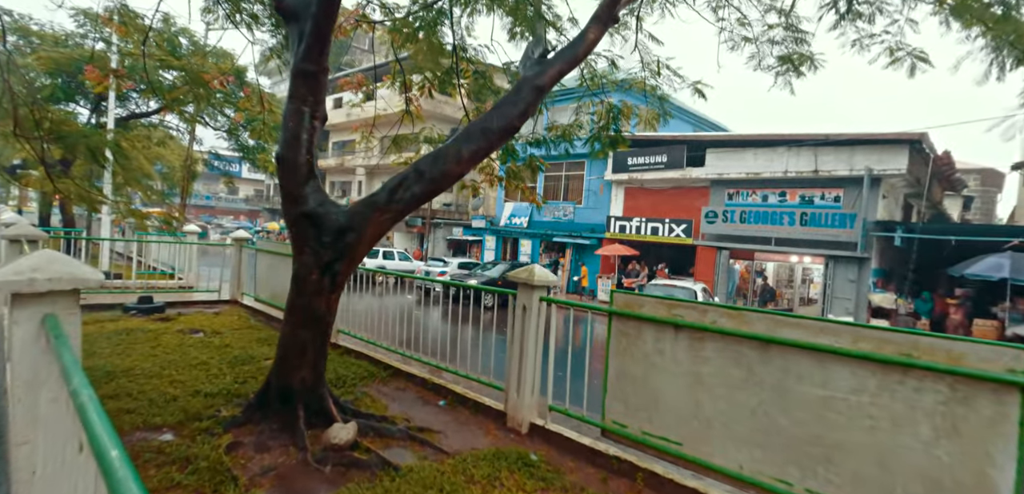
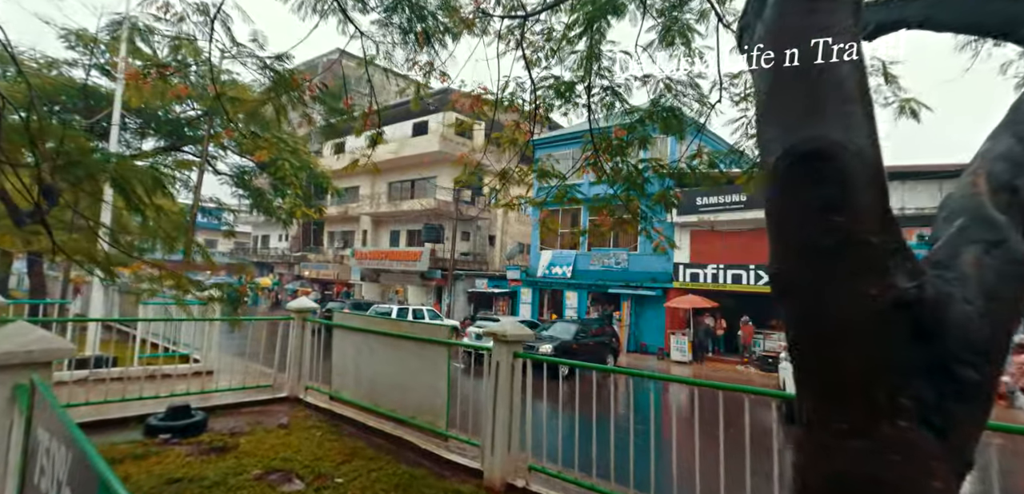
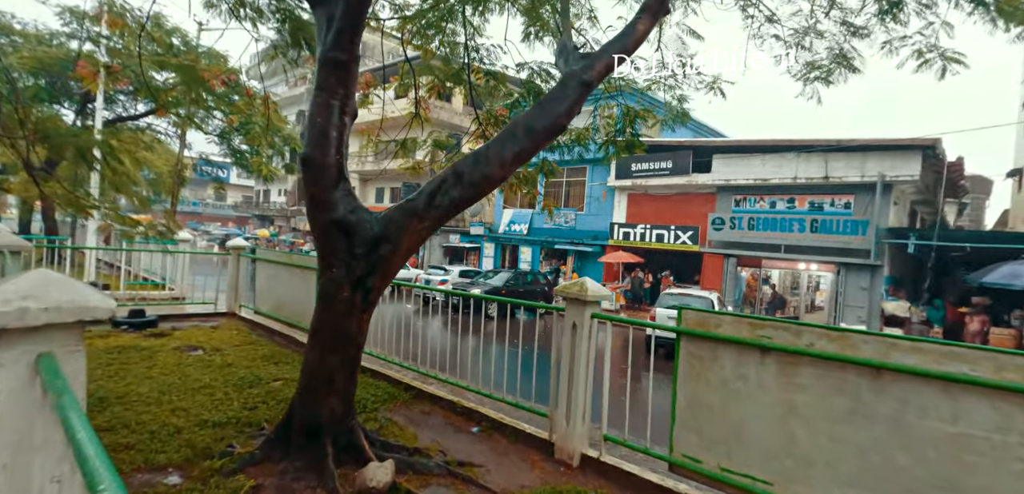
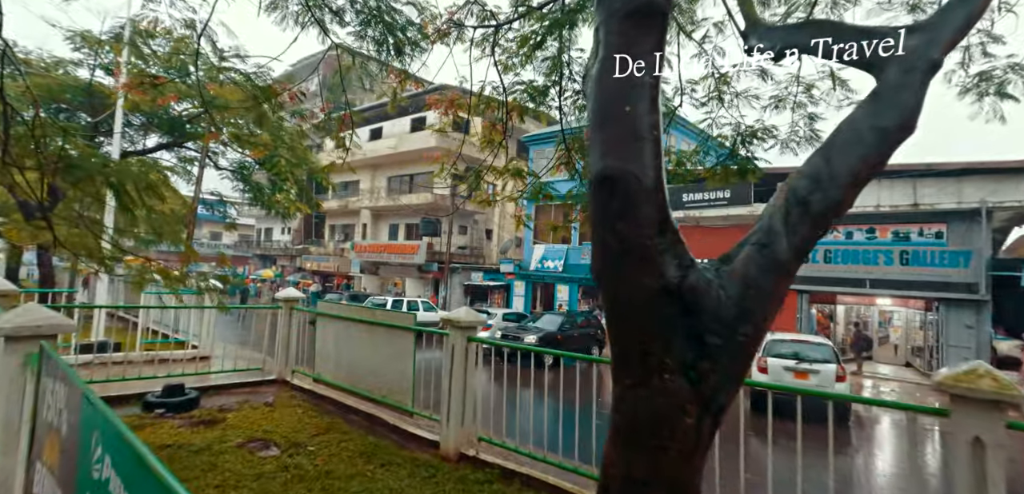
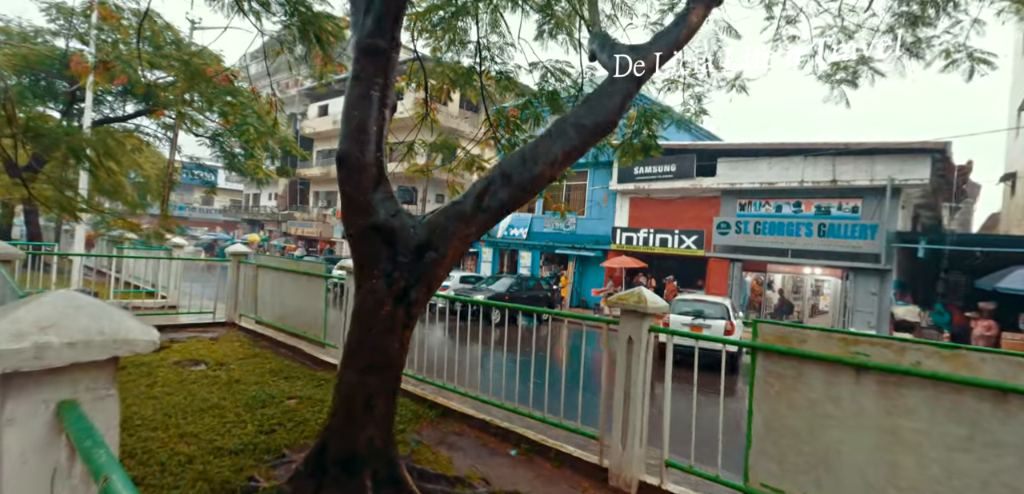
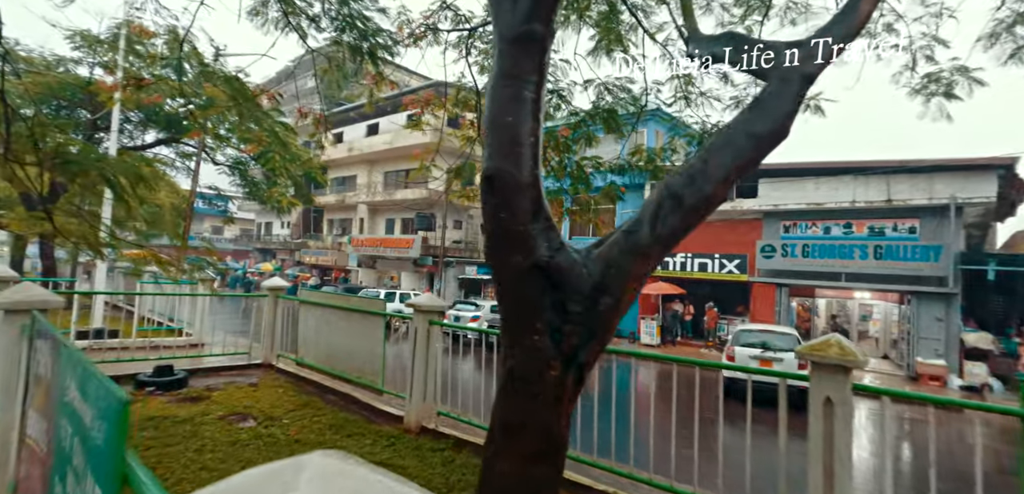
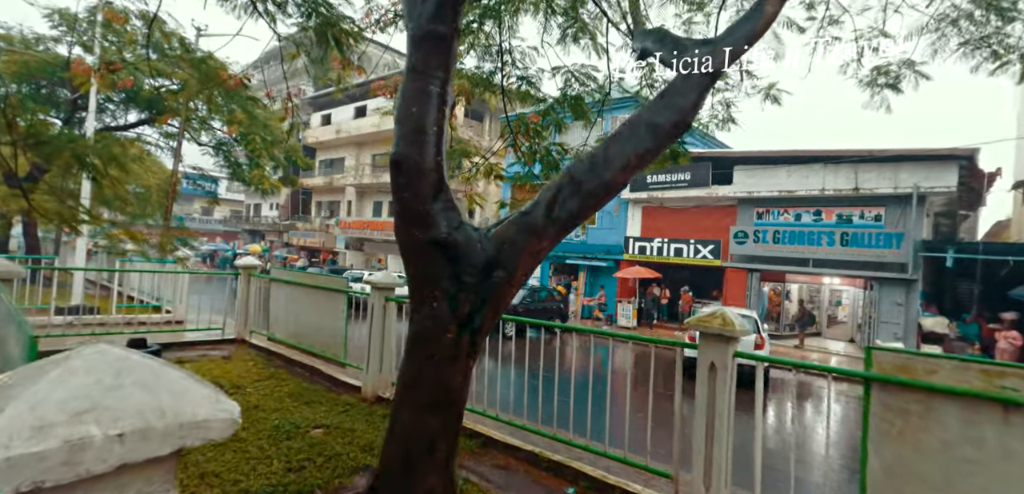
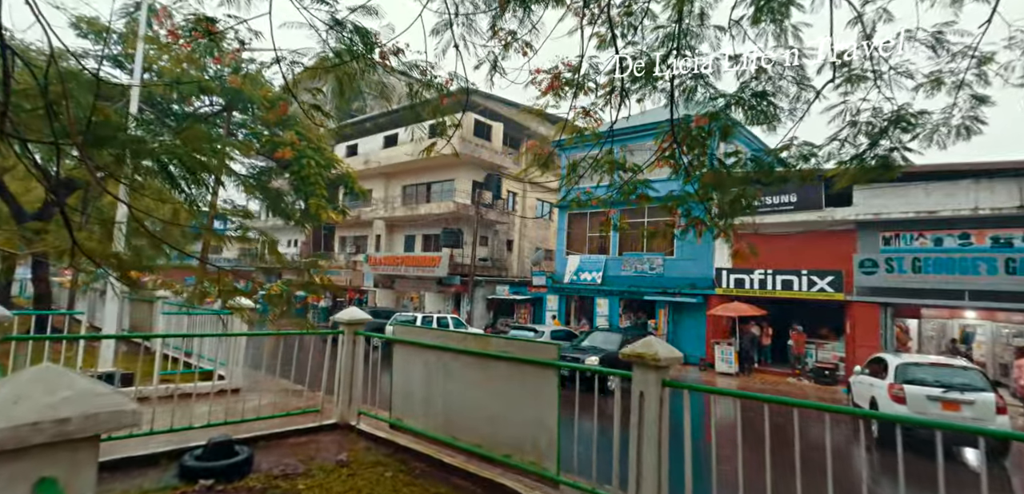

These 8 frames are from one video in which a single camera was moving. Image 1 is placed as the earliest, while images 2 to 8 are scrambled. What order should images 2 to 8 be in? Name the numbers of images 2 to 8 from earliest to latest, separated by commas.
3, 5, 7, 6, 4, 2, 8
